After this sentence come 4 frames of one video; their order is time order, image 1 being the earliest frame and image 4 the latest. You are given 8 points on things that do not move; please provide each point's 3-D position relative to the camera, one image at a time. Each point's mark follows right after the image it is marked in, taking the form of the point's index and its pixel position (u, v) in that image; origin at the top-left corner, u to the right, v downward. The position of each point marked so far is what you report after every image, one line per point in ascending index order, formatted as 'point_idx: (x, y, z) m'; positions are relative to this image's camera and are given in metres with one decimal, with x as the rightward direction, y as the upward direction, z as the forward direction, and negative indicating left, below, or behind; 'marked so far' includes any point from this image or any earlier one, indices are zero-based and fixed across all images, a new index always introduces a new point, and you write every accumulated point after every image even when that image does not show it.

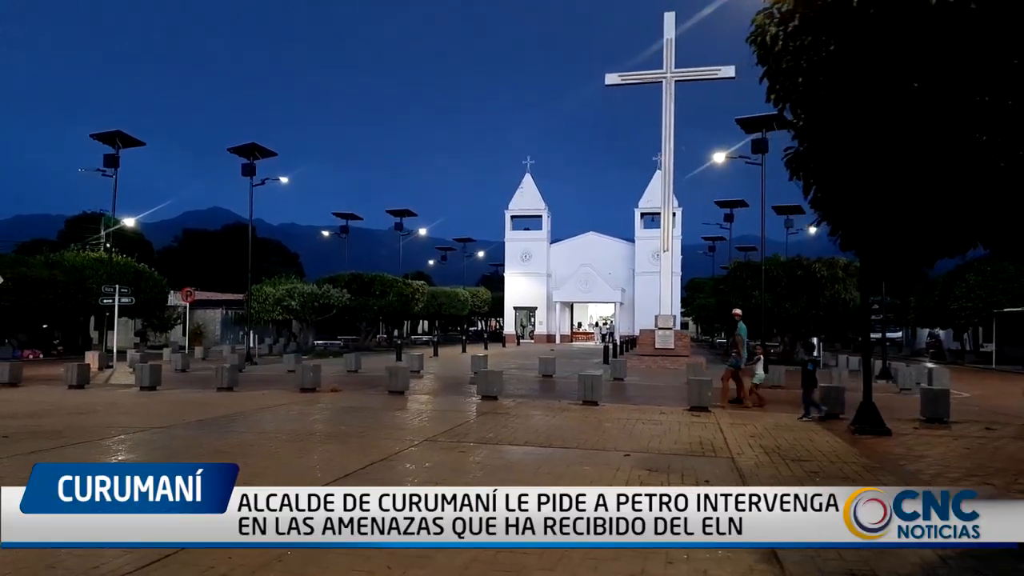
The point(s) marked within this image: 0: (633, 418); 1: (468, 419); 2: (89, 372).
0: (+2.0, -2.1, +11.9) m
1: (-0.7, -2.1, +11.9) m
2: (-10.0, -2.0, +17.3) m
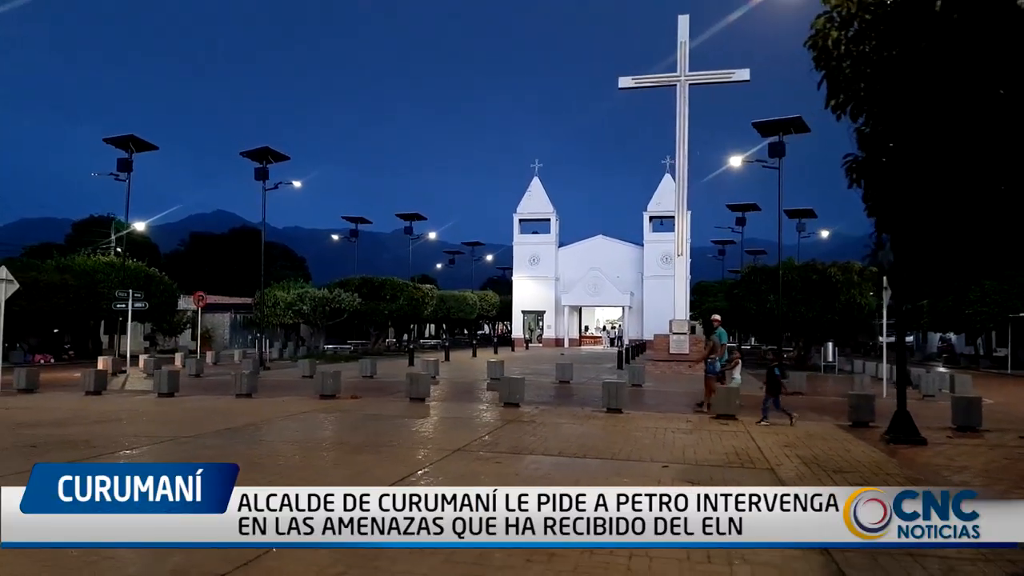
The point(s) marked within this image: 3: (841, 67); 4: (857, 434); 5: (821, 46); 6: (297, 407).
0: (+2.4, -2.2, +11.7) m
1: (-0.3, -2.2, +11.8) m
2: (-9.5, -2.1, +17.2) m
3: (+2.4, +1.6, +5.3) m
4: (+5.4, -2.3, +11.4) m
5: (+2.2, +1.7, +5.2) m
6: (-4.1, -2.3, +14.1) m
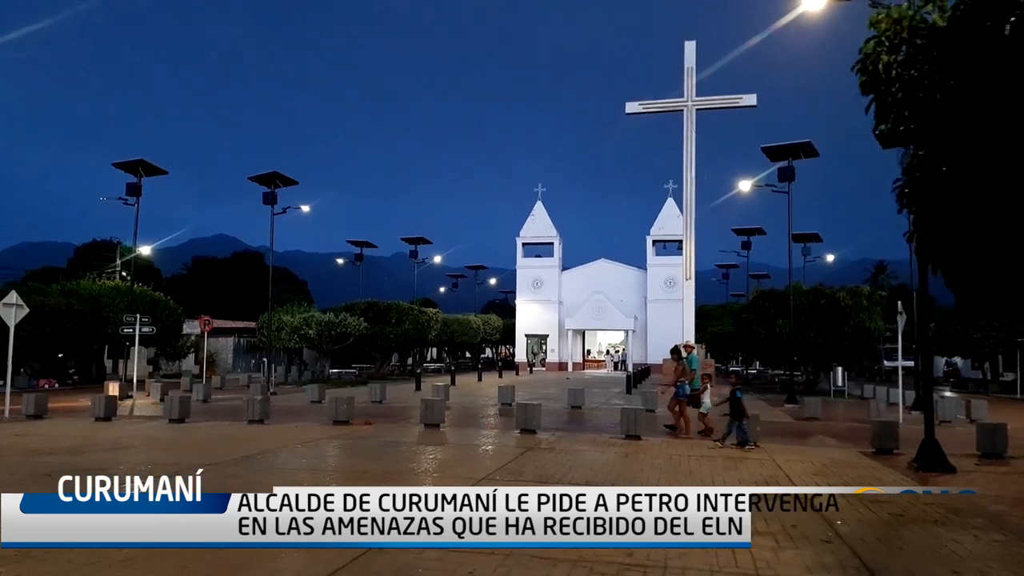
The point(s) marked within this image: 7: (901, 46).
0: (+2.7, -2.6, +11.6) m
1: (0.0, -2.6, +11.6) m
2: (-9.2, -2.7, +17.1) m
3: (+2.7, +1.4, +5.3) m
4: (+5.7, -2.7, +11.3) m
5: (+2.5, +1.5, +5.2) m
6: (-3.8, -2.8, +14.0) m
7: (+2.8, +1.7, +5.2) m
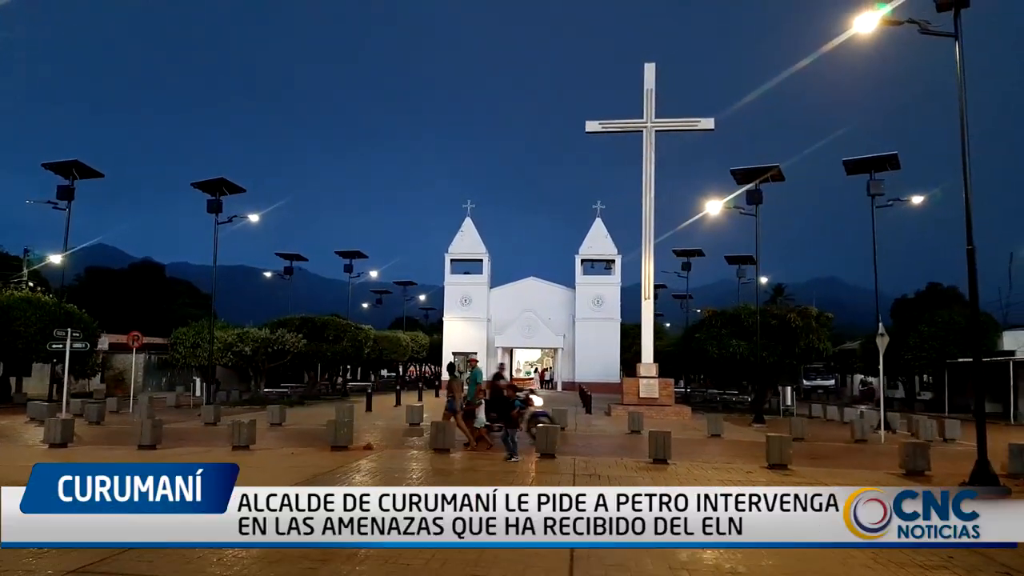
0: (+3.4, -2.9, +11.3) m
1: (+0.7, -2.9, +11.0) m
2: (-9.1, -2.9, +15.2) m
3: (+4.2, +1.3, +5.1) m
4: (+6.4, -3.0, +11.3) m
5: (+4.1, +1.4, +5.0) m
6: (-3.4, -3.0, +12.8) m
7: (+4.3, +1.6, +5.1) m
